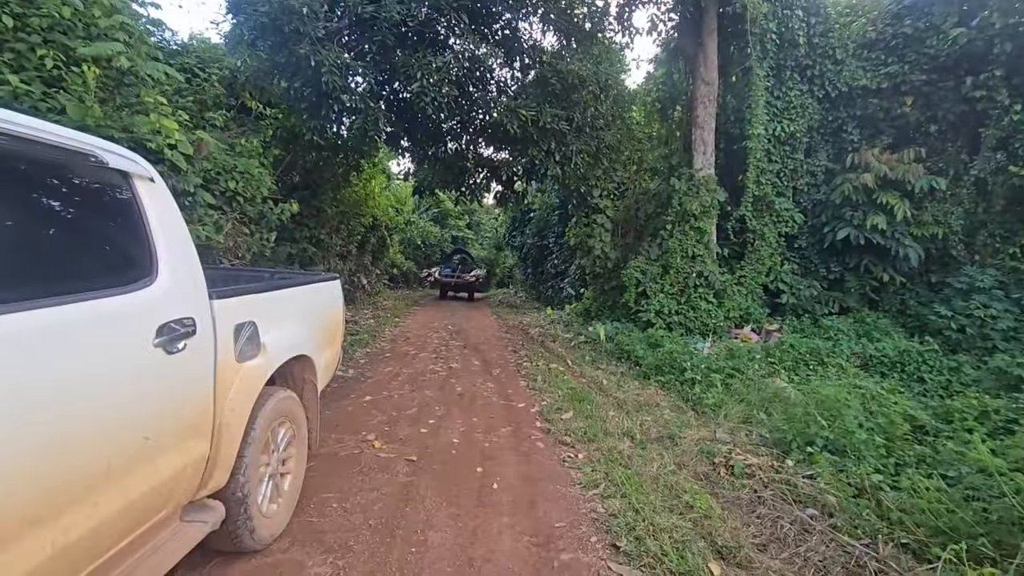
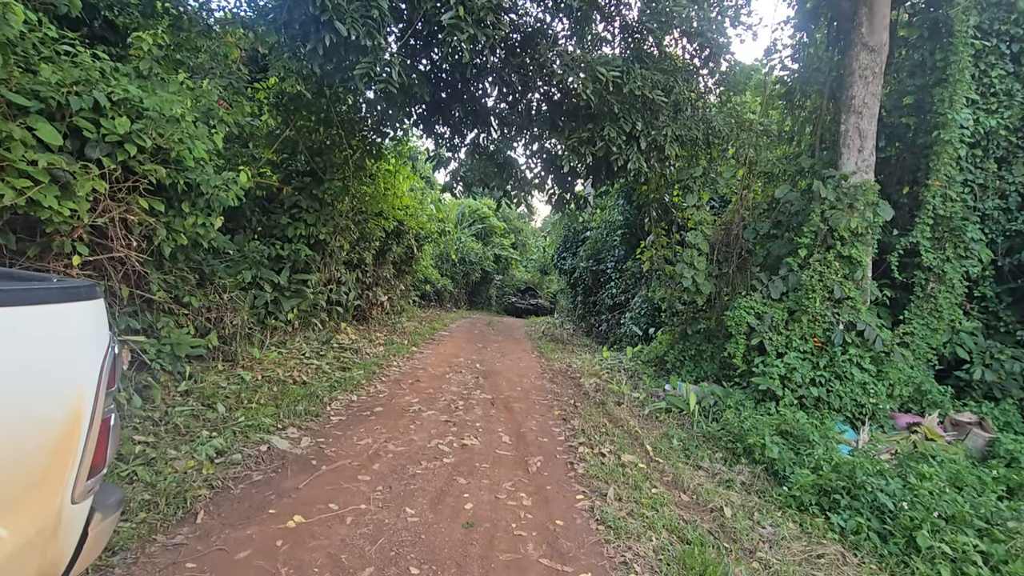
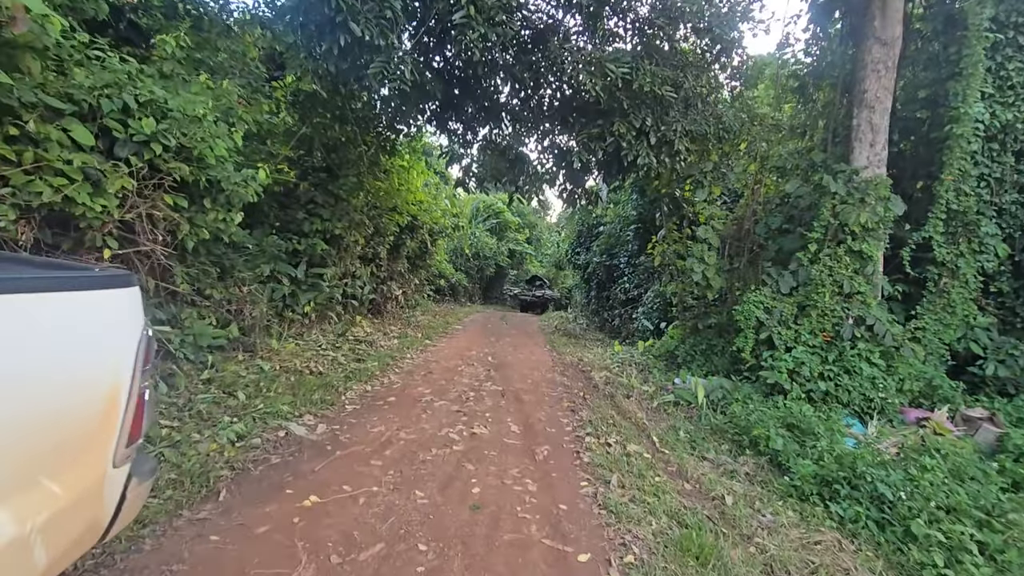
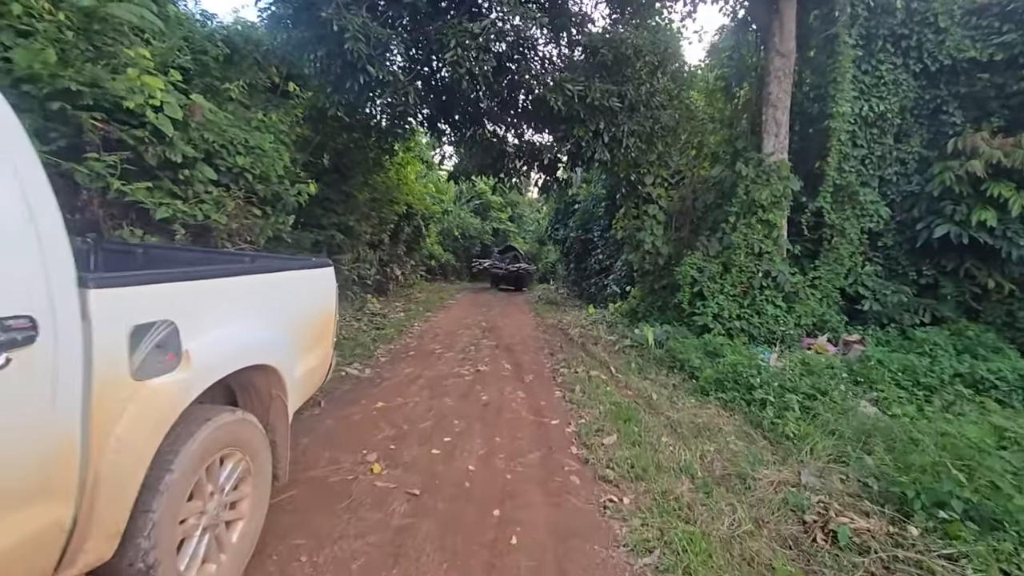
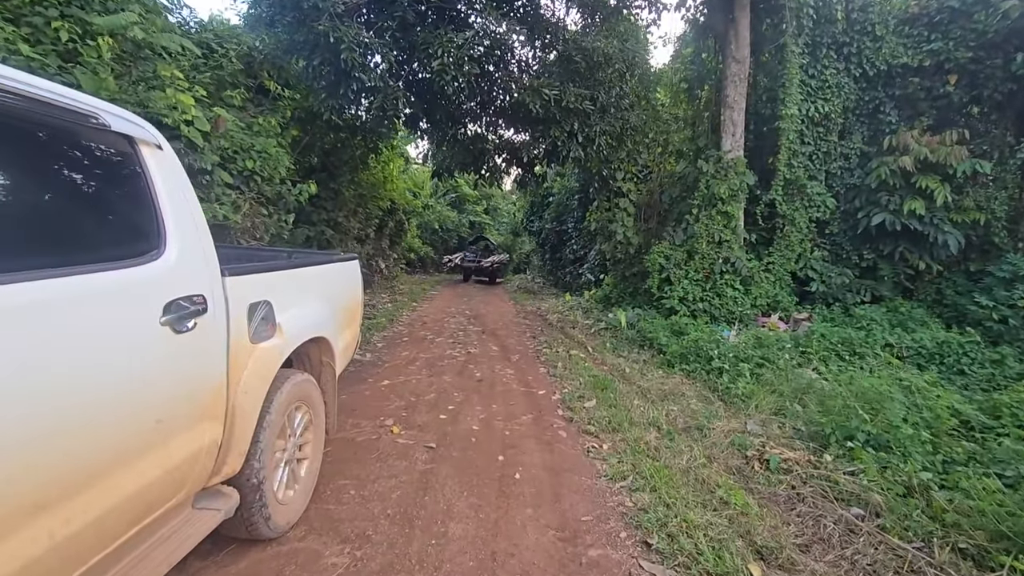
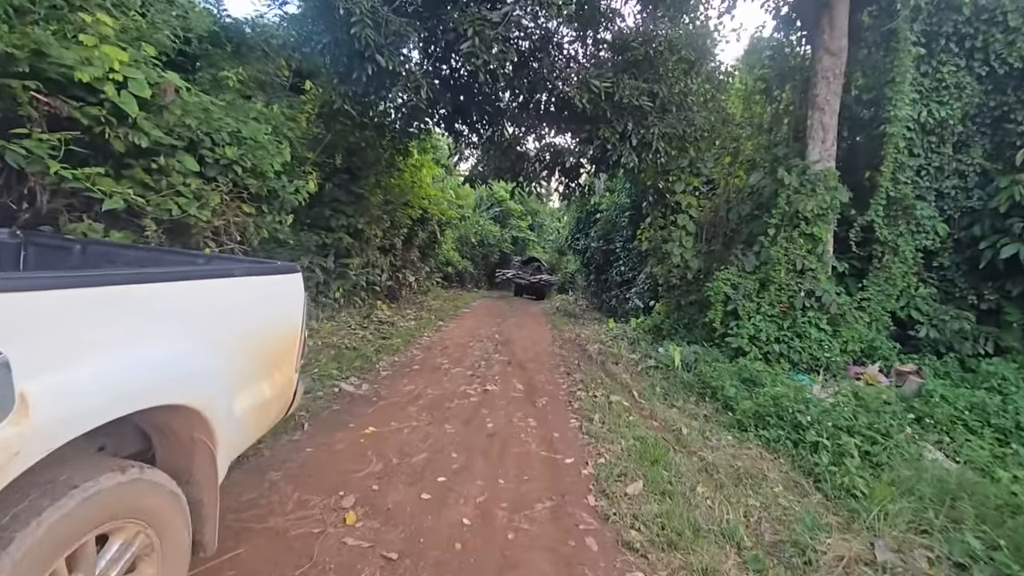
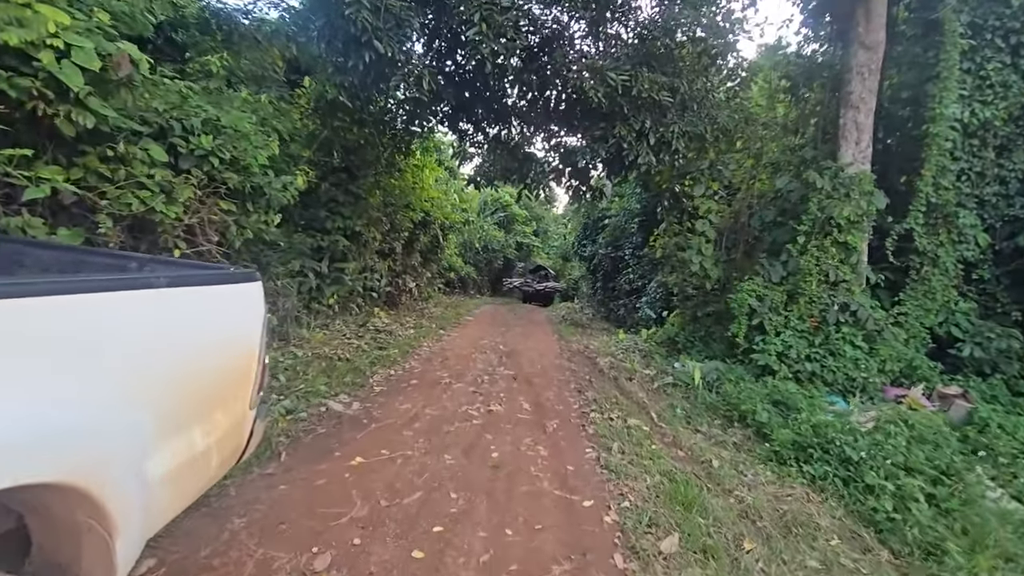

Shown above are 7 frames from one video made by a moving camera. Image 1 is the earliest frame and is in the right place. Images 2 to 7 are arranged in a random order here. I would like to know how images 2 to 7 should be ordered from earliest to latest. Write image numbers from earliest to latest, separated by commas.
5, 4, 6, 7, 3, 2
